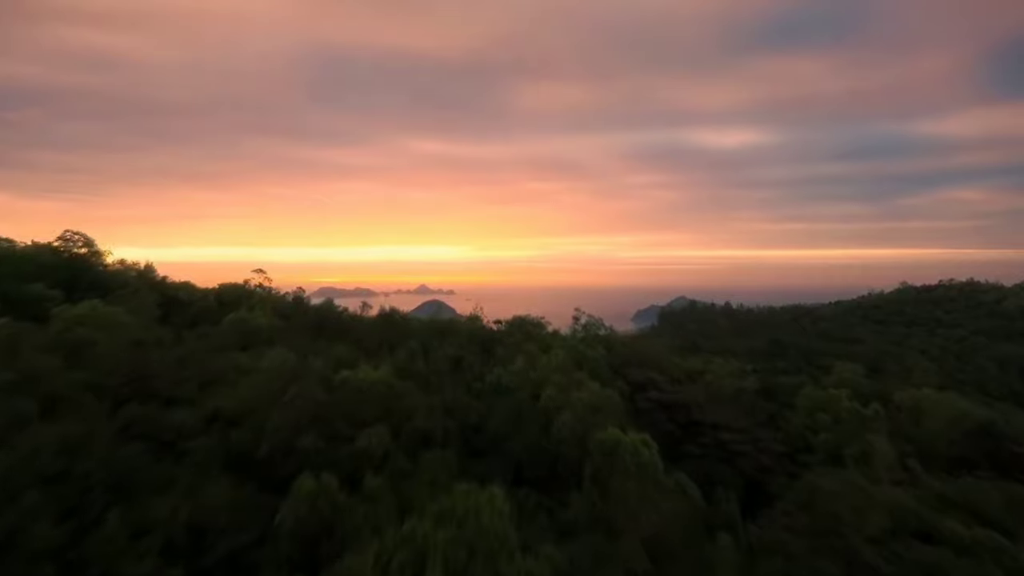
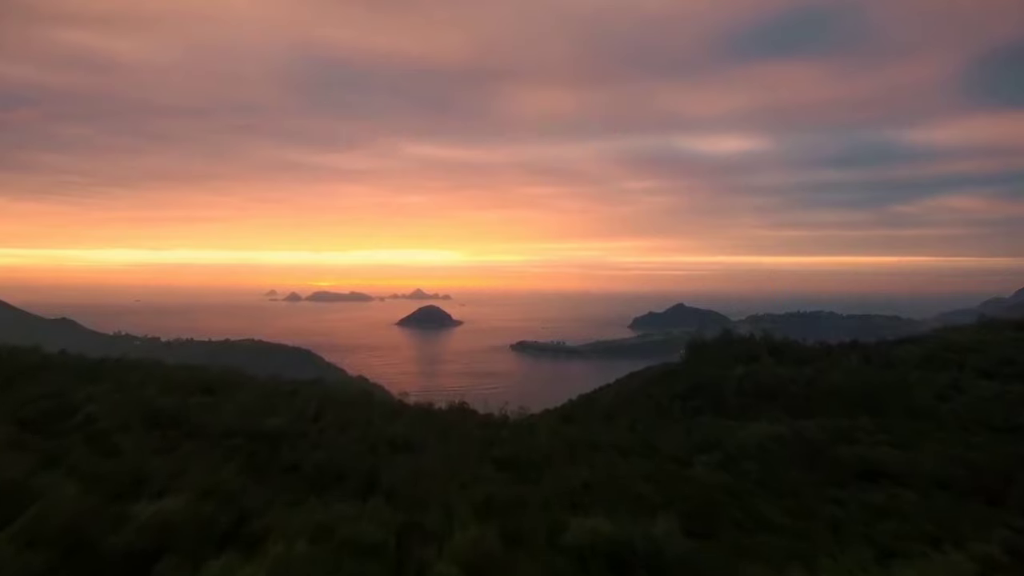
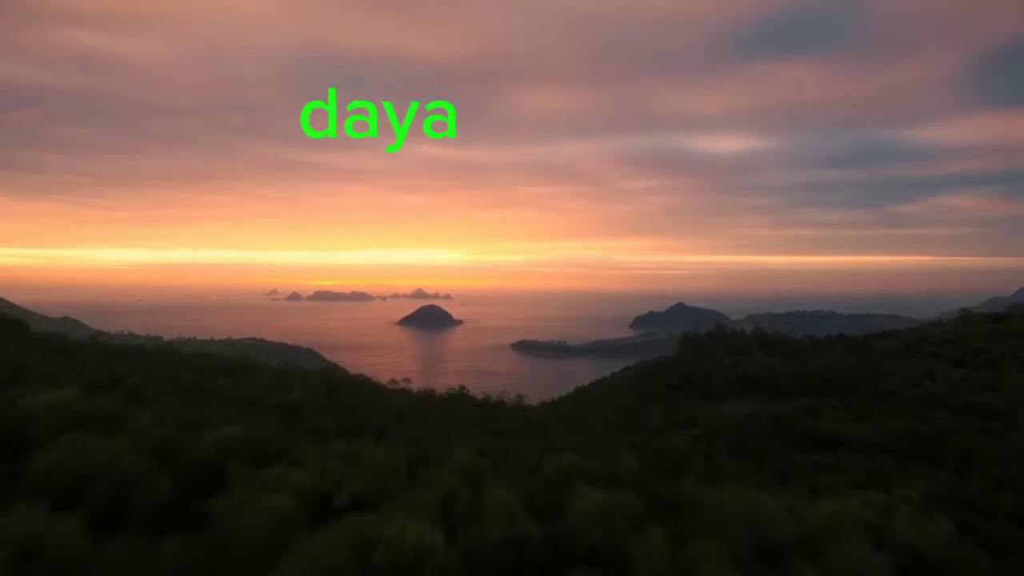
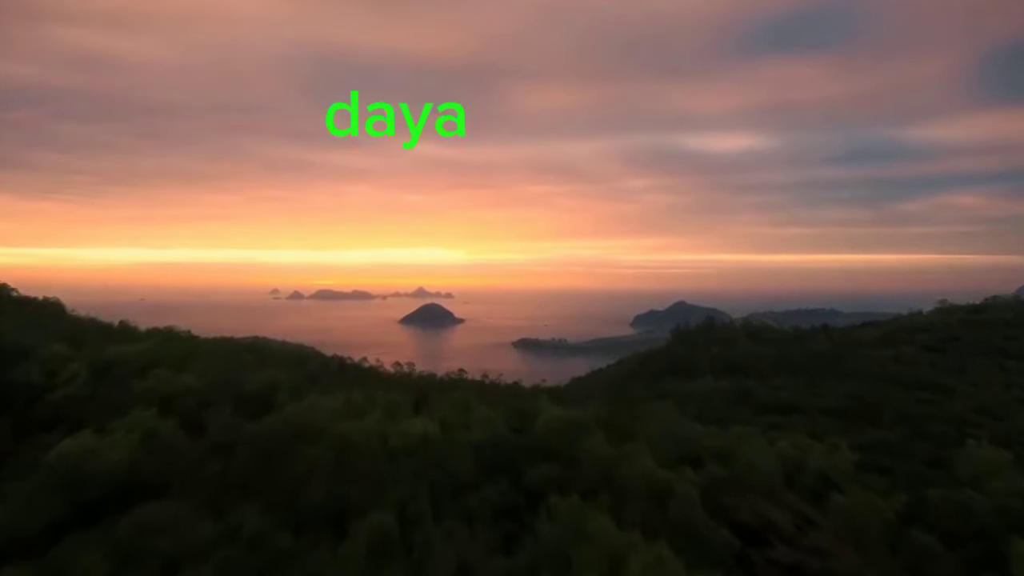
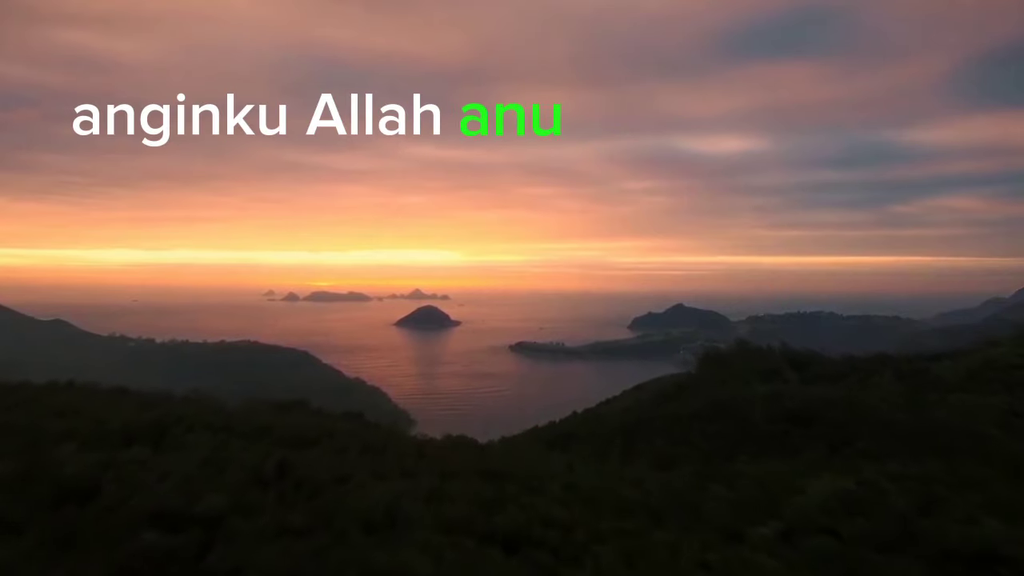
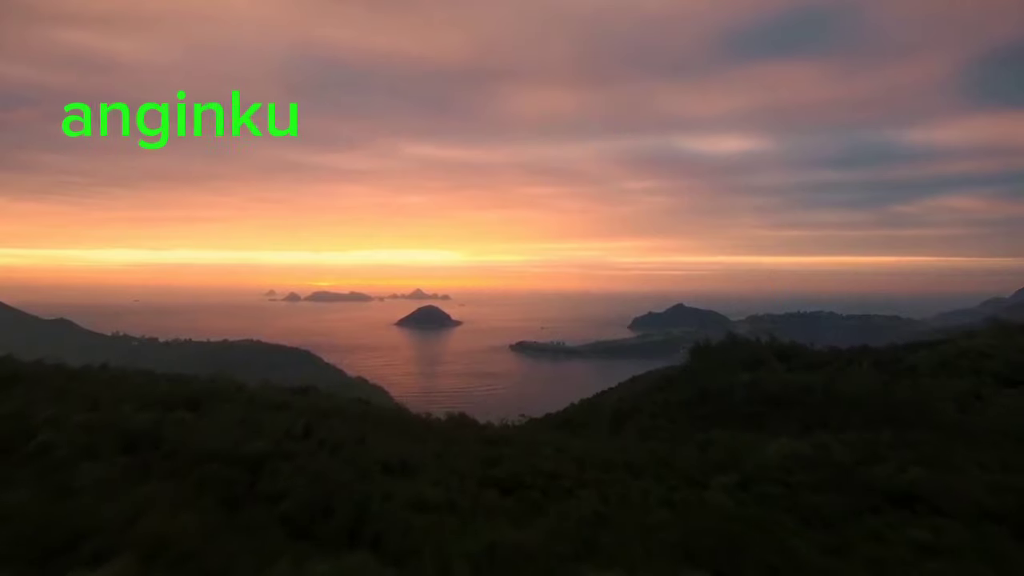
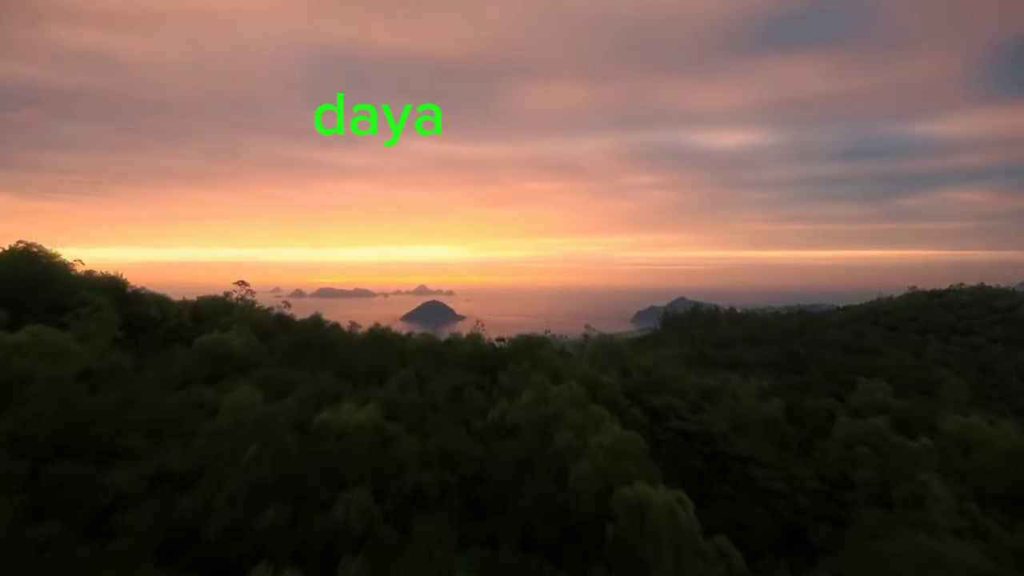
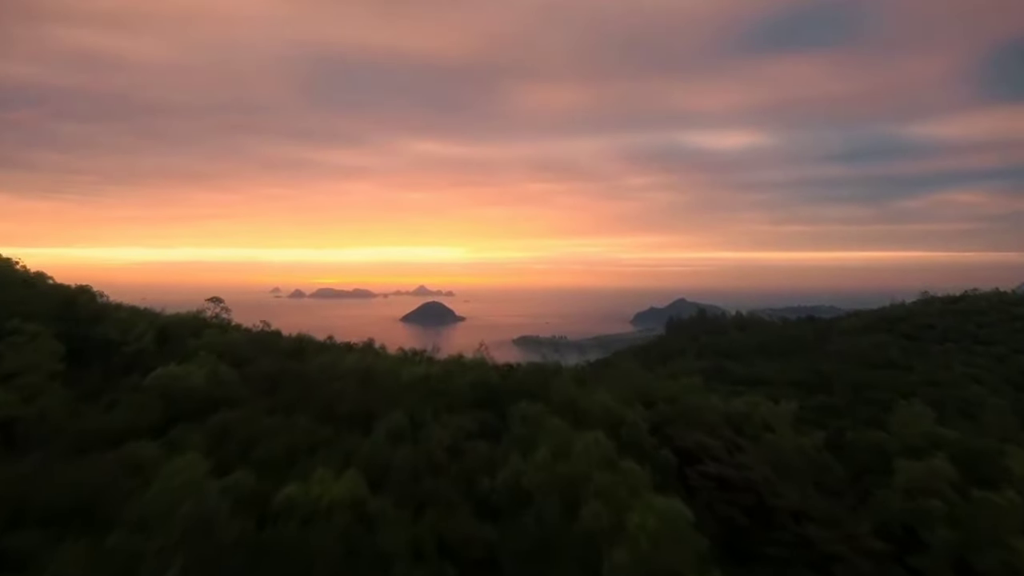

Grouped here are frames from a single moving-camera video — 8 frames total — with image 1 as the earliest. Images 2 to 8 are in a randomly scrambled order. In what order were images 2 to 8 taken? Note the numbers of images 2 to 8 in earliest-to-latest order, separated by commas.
7, 8, 4, 3, 2, 6, 5
